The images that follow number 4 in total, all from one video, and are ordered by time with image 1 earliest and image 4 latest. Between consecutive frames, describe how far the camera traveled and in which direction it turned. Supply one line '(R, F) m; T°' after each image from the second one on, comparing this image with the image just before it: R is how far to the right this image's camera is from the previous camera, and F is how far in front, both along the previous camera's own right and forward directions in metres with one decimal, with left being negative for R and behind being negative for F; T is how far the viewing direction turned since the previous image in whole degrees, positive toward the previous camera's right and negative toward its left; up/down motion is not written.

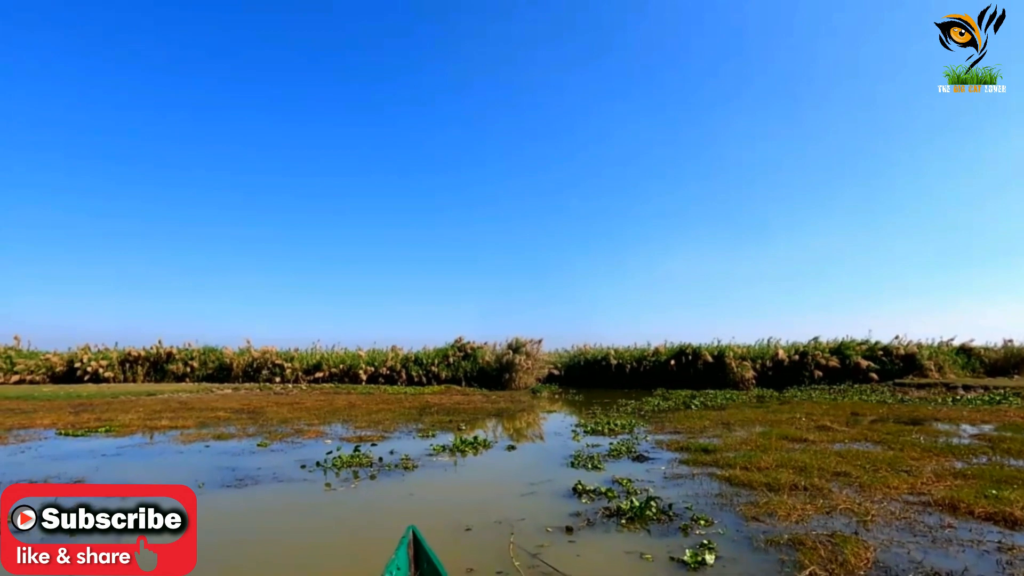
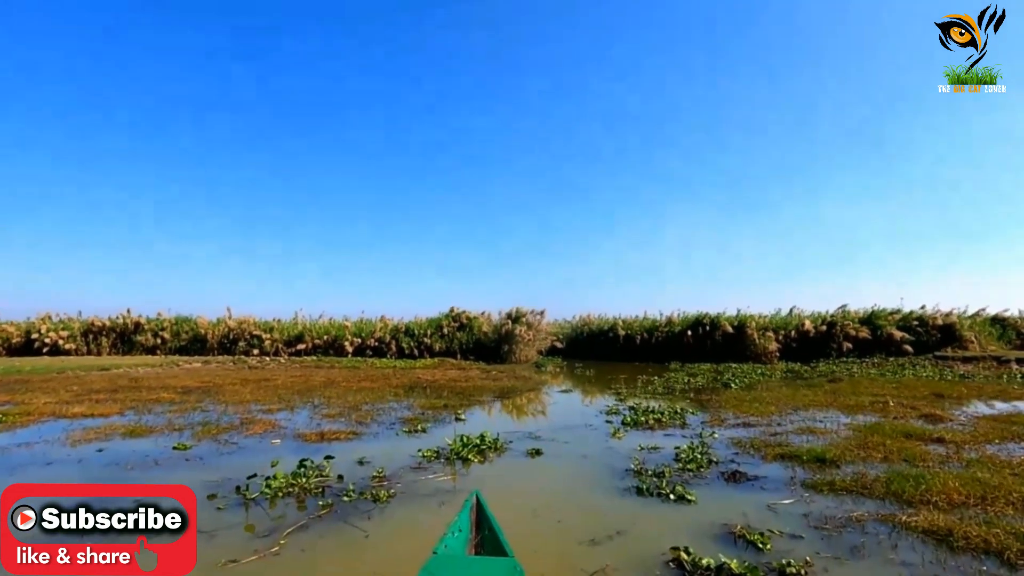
(-0.3, +2.8) m; +1°
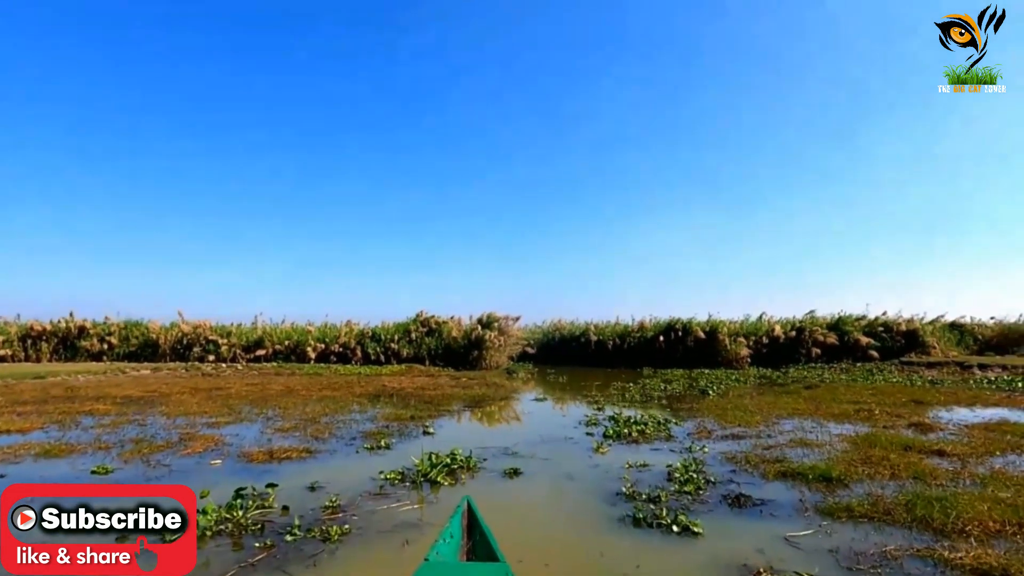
(-0.1, +0.7) m; +3°
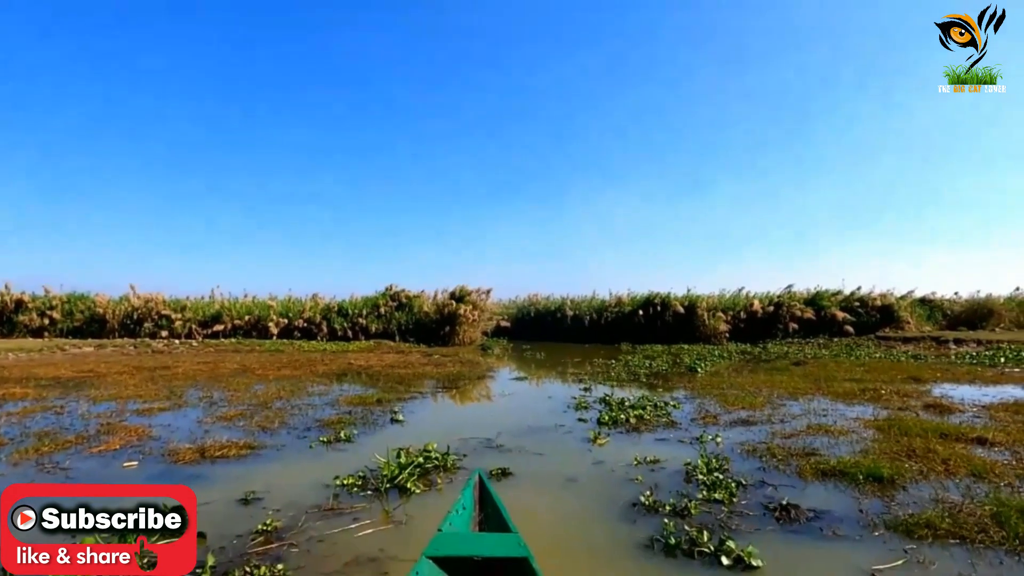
(-0.1, +1.1) m; +3°
